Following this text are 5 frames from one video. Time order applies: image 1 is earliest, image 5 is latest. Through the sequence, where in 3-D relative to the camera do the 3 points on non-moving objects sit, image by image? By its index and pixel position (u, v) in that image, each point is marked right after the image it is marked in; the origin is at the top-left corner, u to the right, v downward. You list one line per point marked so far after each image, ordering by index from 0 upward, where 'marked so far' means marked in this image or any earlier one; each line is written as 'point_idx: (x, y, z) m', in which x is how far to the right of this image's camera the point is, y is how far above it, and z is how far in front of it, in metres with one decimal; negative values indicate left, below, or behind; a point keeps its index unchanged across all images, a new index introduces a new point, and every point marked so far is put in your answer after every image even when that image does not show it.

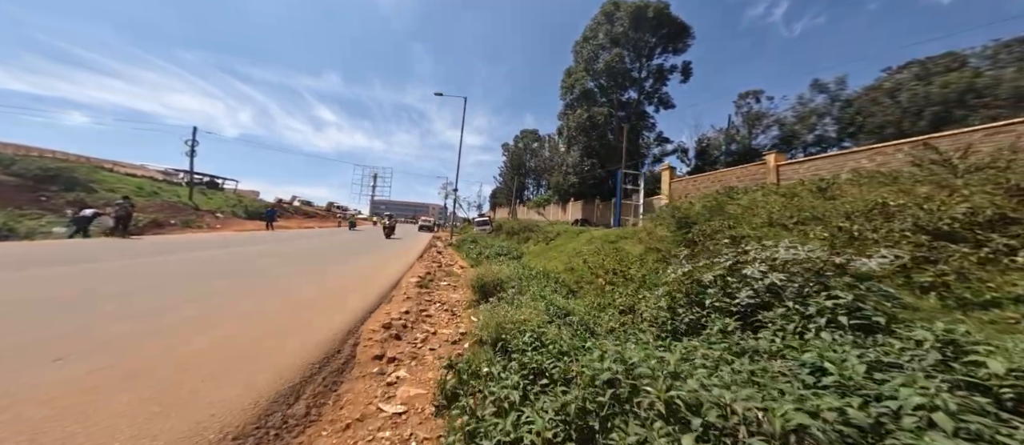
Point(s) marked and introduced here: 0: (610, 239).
0: (+3.4, -0.6, +11.8) m
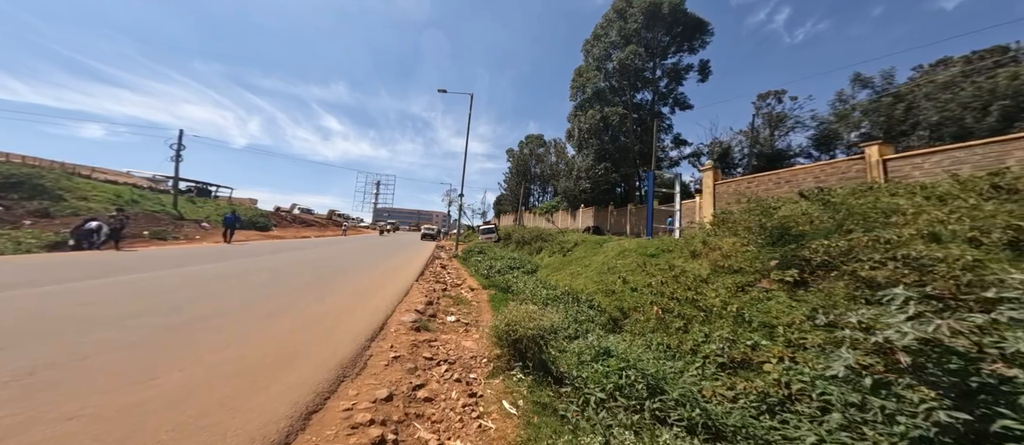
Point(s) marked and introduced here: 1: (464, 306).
0: (+4.0, -0.9, +9.8) m
1: (-0.9, -1.6, +6.3) m
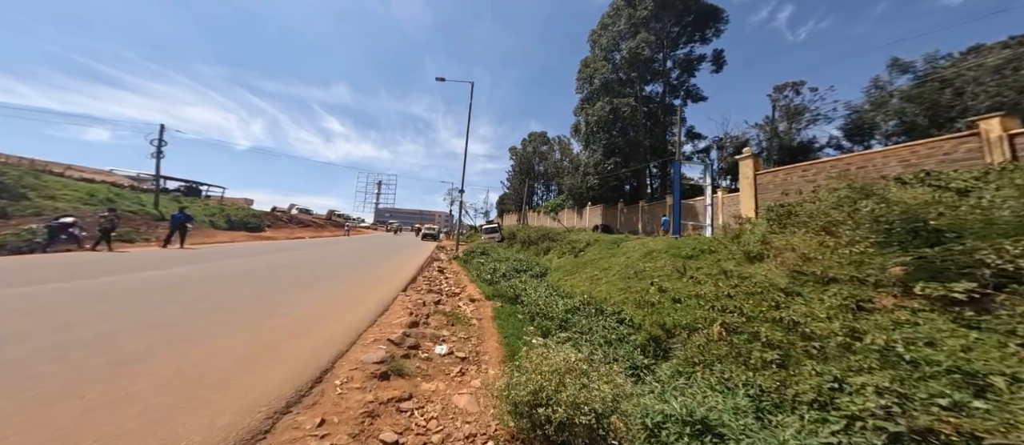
0: (+4.2, -0.7, +8.2) m
1: (-0.7, -1.5, +4.7) m
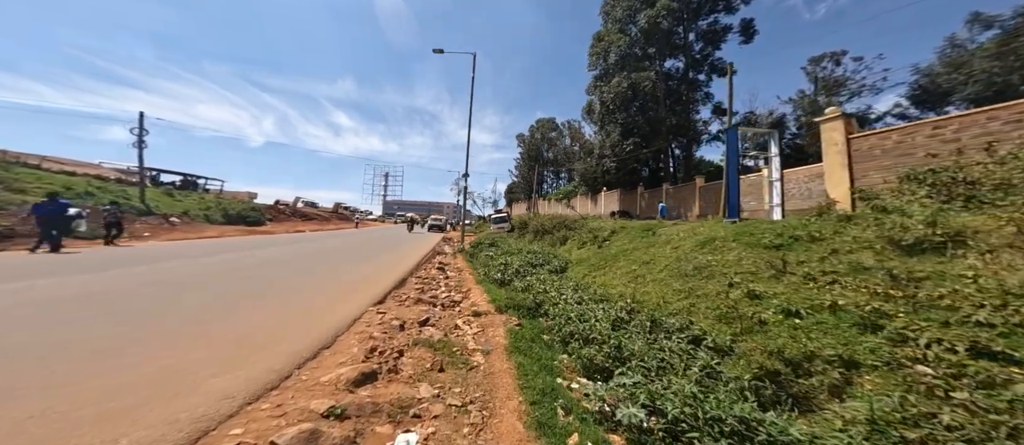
0: (+4.5, -0.3, +6.0) m
1: (-0.5, -1.3, +2.7) m
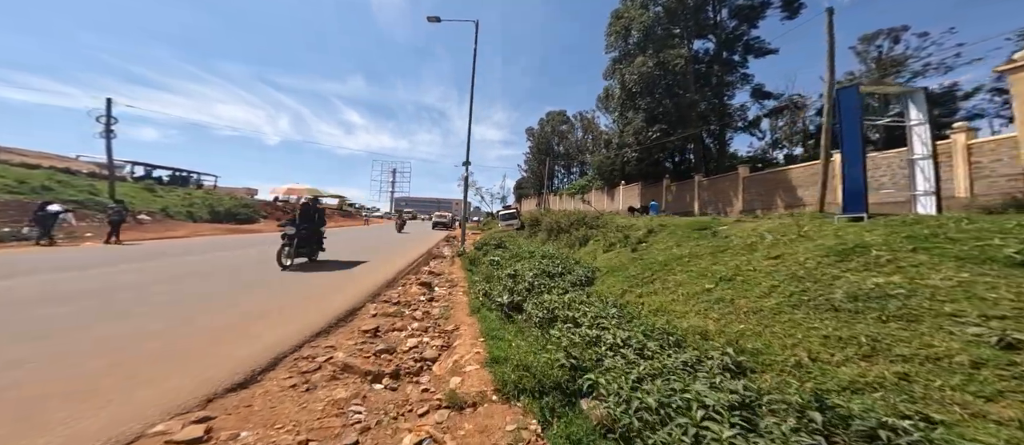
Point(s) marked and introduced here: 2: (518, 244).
0: (+4.7, -0.3, +3.4) m
1: (-0.4, -1.3, +0.2) m
2: (+0.2, -0.9, +13.9) m
